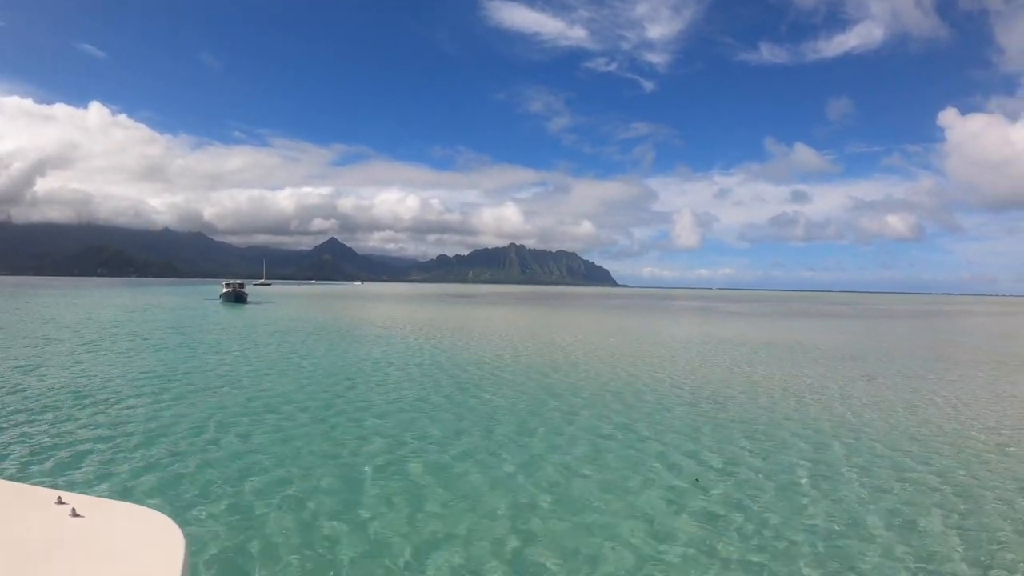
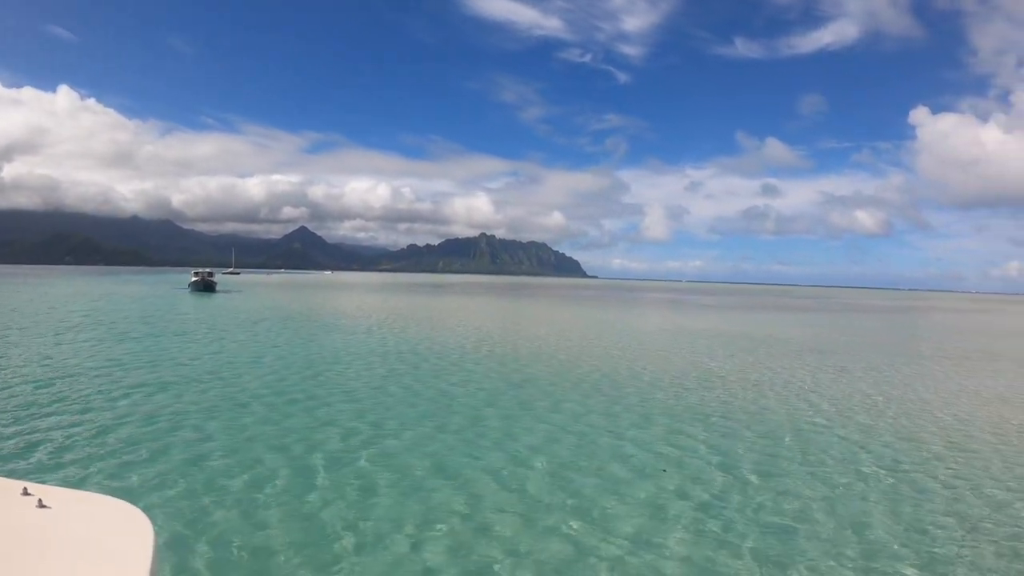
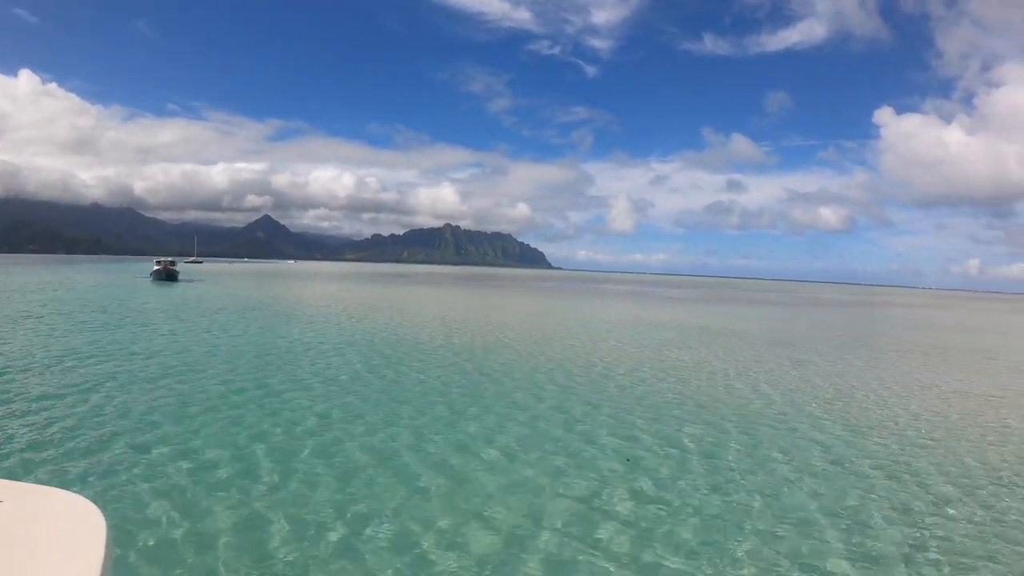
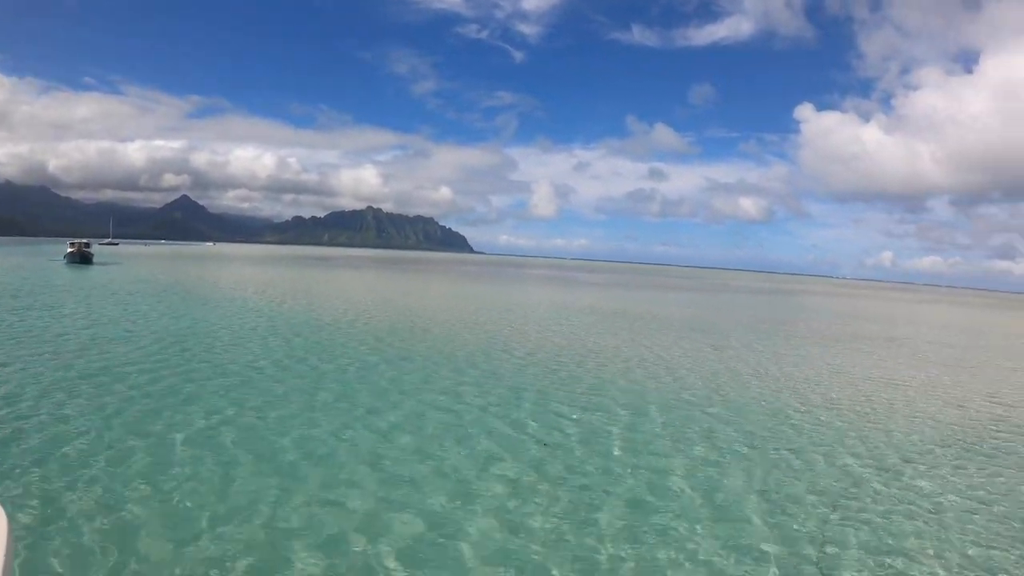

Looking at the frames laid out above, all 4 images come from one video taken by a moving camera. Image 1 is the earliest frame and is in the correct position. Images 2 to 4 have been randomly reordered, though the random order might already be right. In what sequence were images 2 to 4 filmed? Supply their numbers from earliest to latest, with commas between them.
2, 3, 4
